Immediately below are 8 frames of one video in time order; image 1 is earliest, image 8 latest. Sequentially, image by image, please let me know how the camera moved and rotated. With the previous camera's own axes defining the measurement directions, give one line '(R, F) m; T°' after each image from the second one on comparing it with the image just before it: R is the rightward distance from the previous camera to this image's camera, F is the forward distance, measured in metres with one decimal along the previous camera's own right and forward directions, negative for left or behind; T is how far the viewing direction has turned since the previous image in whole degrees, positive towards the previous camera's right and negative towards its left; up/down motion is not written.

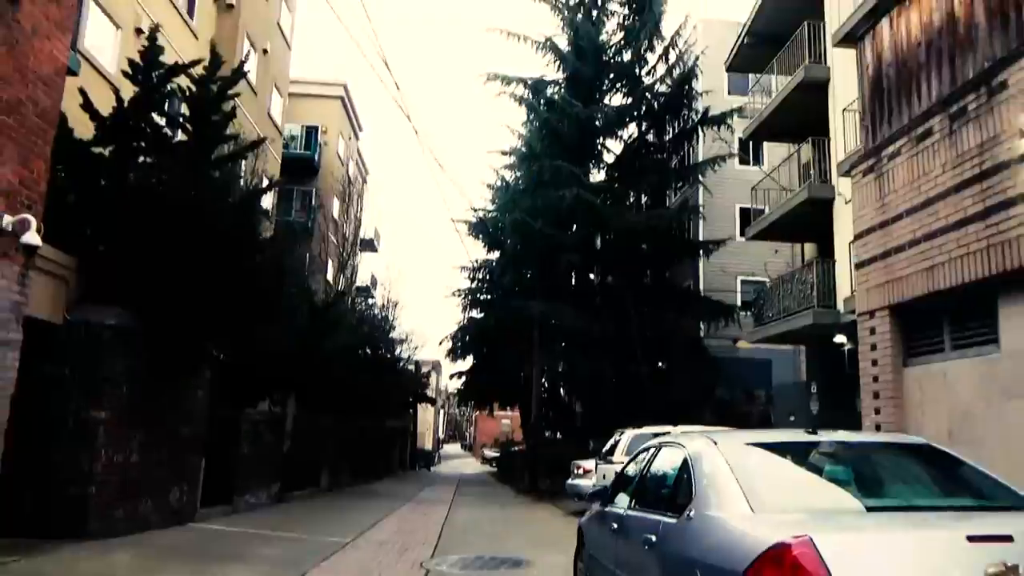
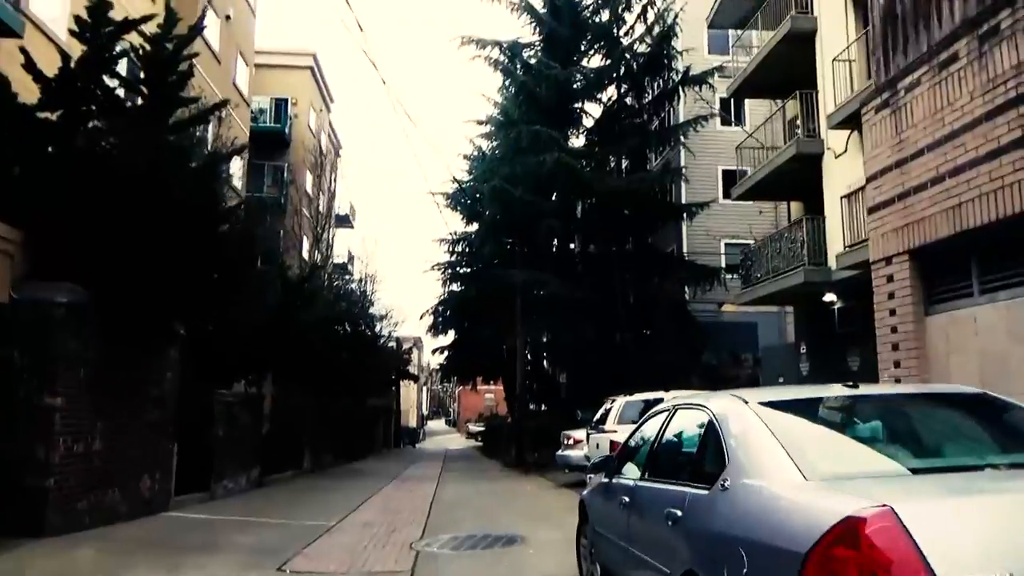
(-0.1, +0.6) m; +2°
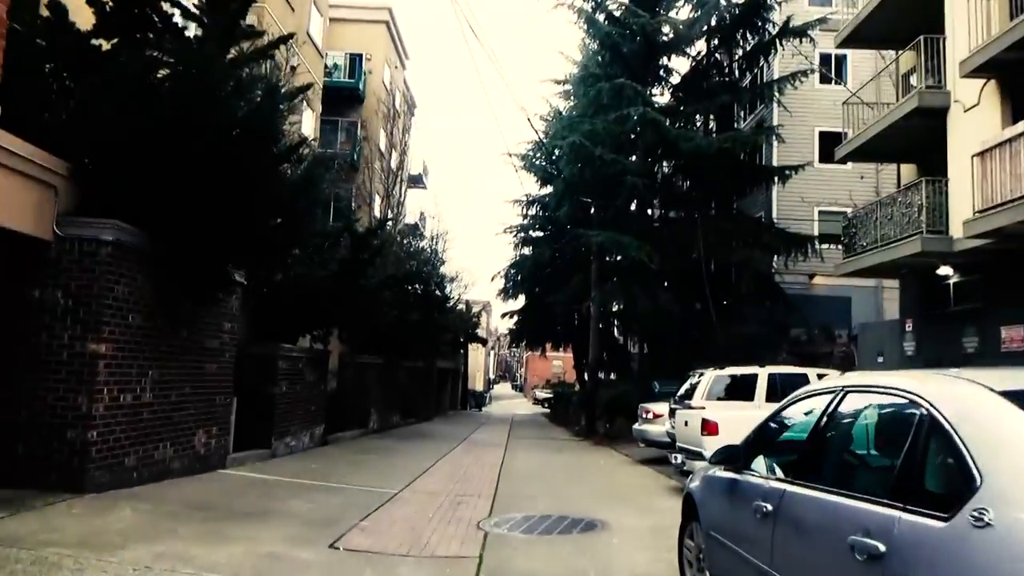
(-0.2, +1.1) m; -5°
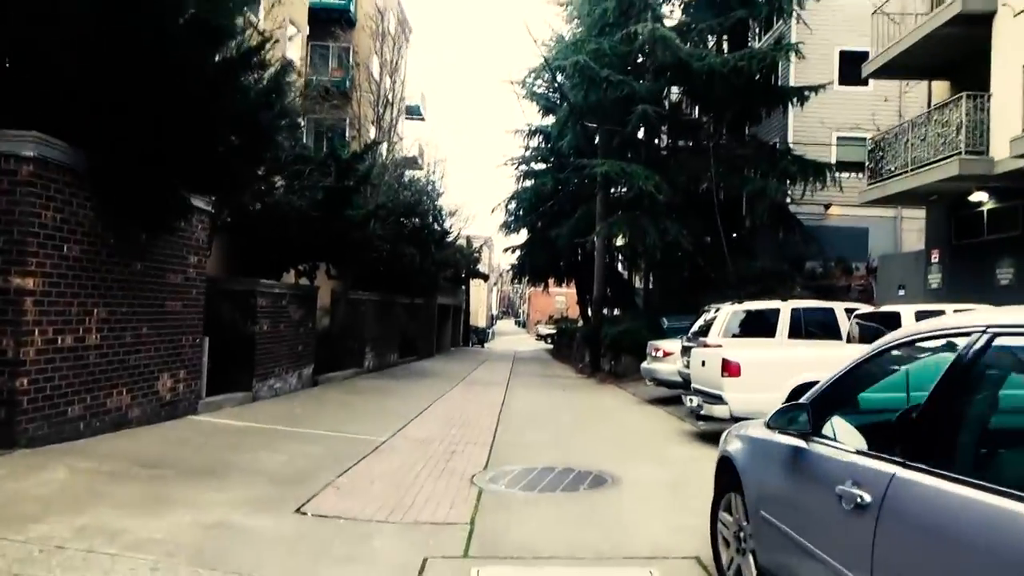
(+0.1, +1.2) m; 0°
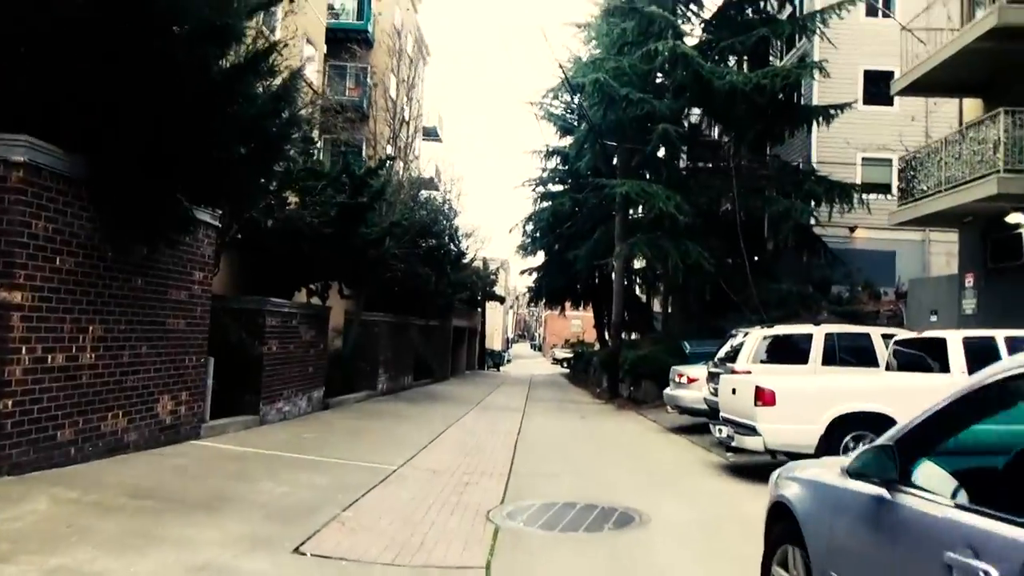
(0.0, +0.5) m; -1°
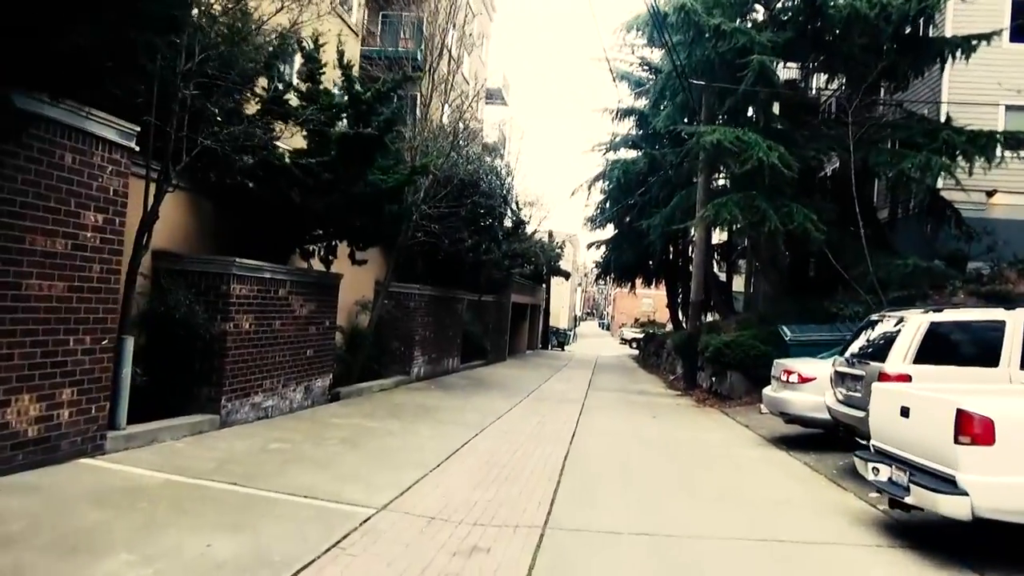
(+0.2, +3.4) m; -5°
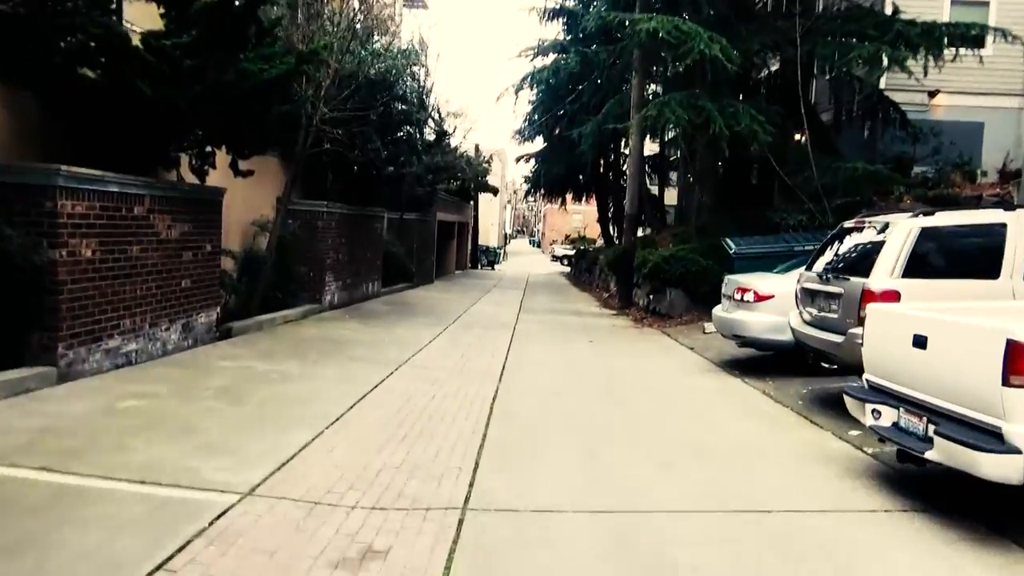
(+0.2, +1.6) m; +5°
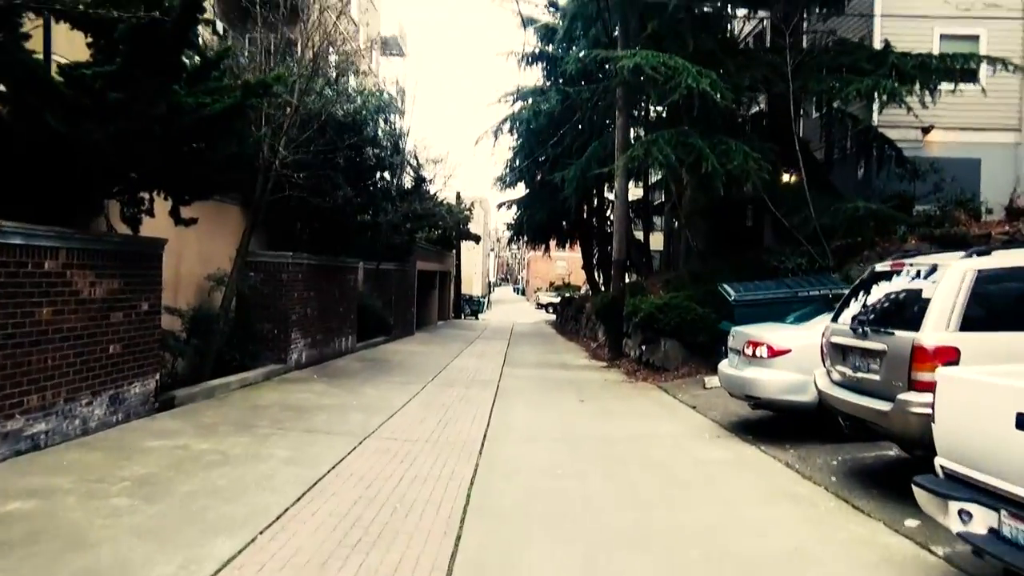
(+0.1, +1.2) m; +1°
